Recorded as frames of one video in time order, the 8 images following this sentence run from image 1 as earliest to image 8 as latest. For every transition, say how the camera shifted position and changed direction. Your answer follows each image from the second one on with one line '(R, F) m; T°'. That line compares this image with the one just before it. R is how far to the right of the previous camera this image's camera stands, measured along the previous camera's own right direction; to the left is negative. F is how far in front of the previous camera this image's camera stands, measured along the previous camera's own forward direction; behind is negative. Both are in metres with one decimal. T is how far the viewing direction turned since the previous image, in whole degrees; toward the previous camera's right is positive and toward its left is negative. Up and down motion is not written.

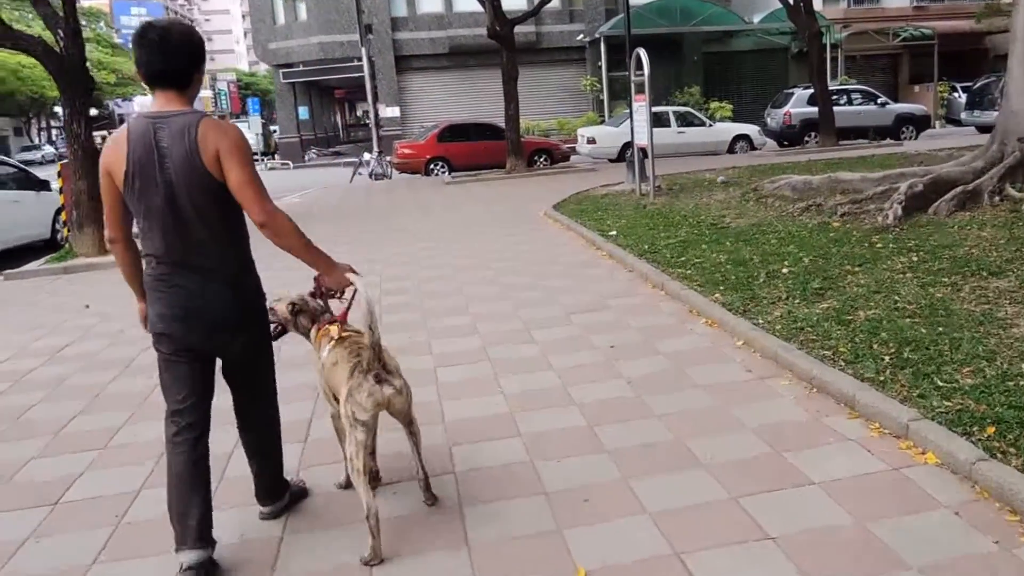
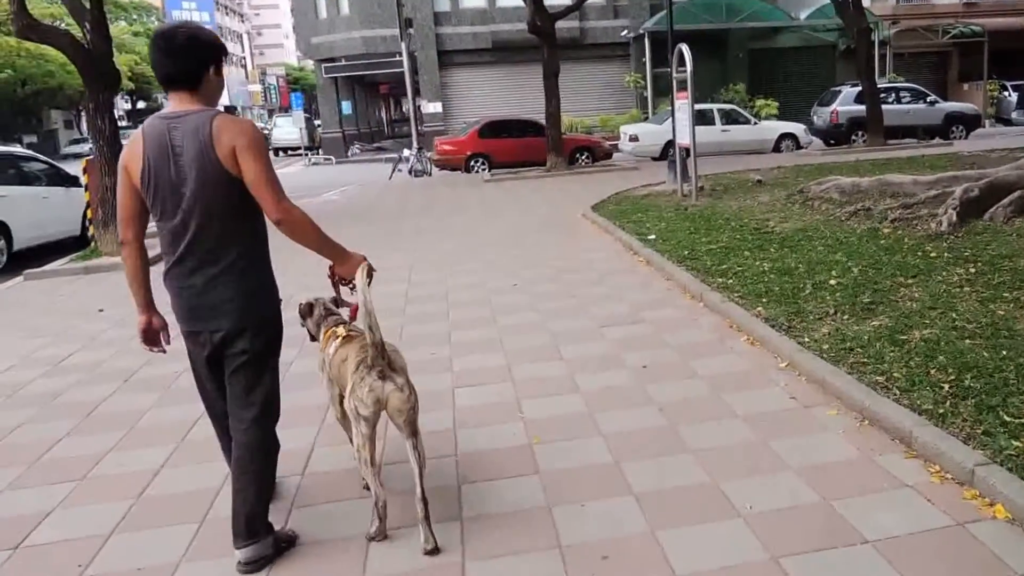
(+0.1, +0.4) m; -2°
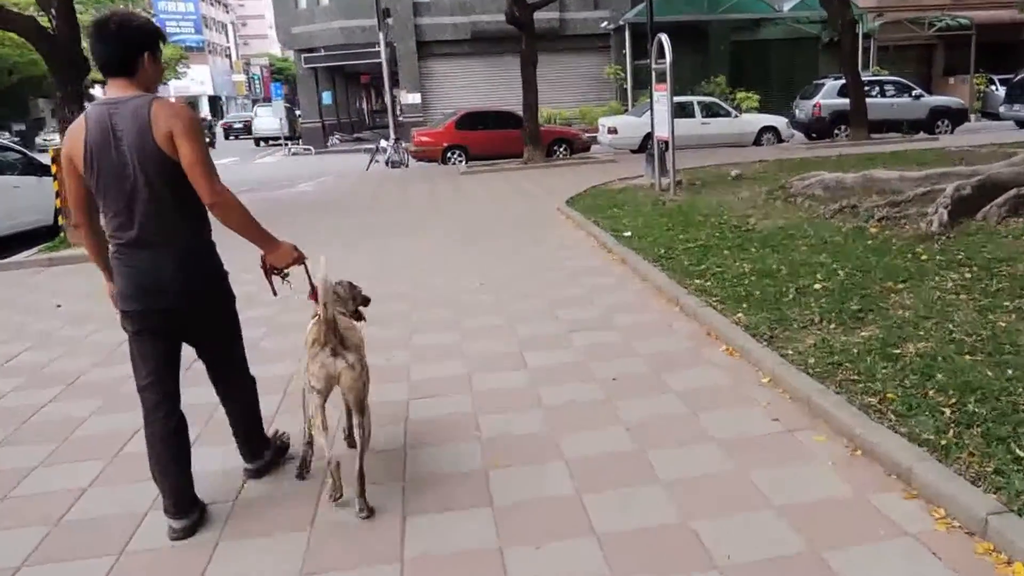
(+0.1, +0.4) m; +1°
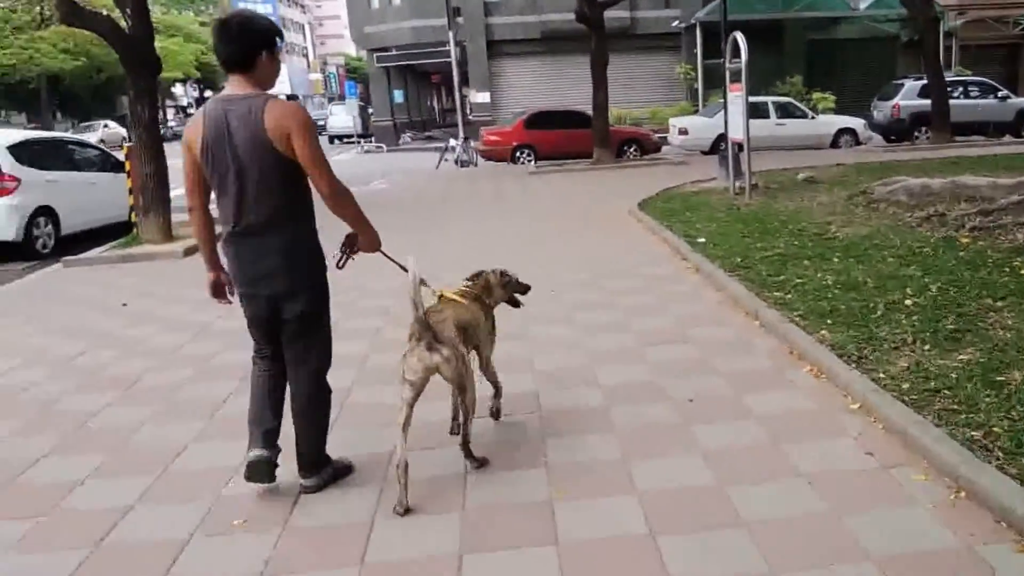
(0.0, +0.3) m; -3°
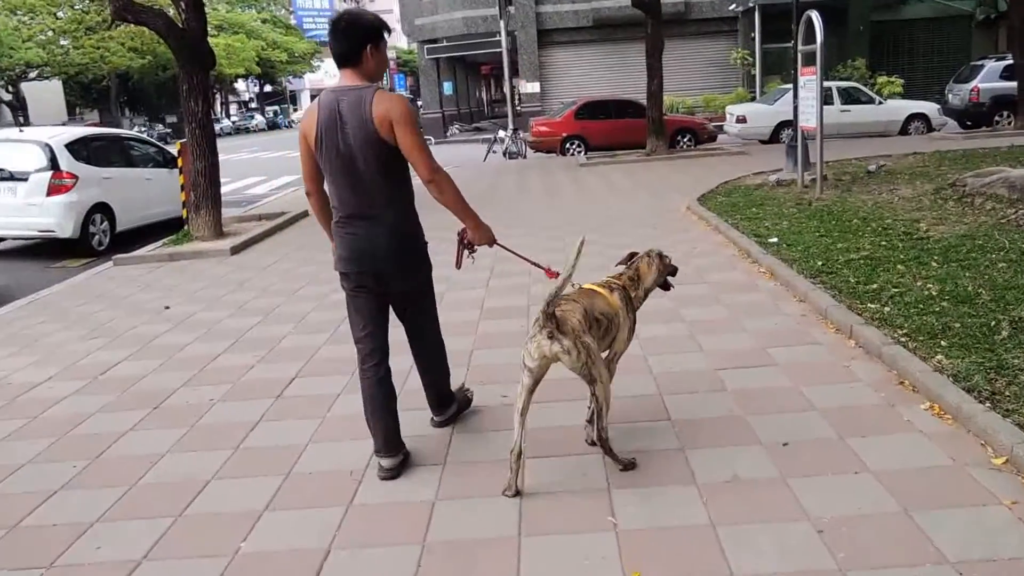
(0.0, +0.7) m; -2°
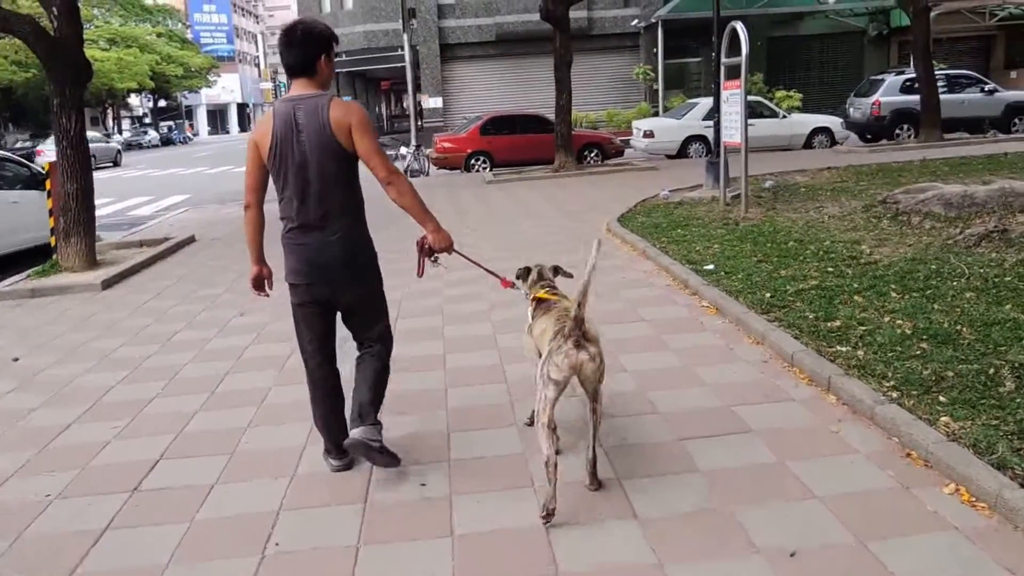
(0.0, +0.9) m; +4°
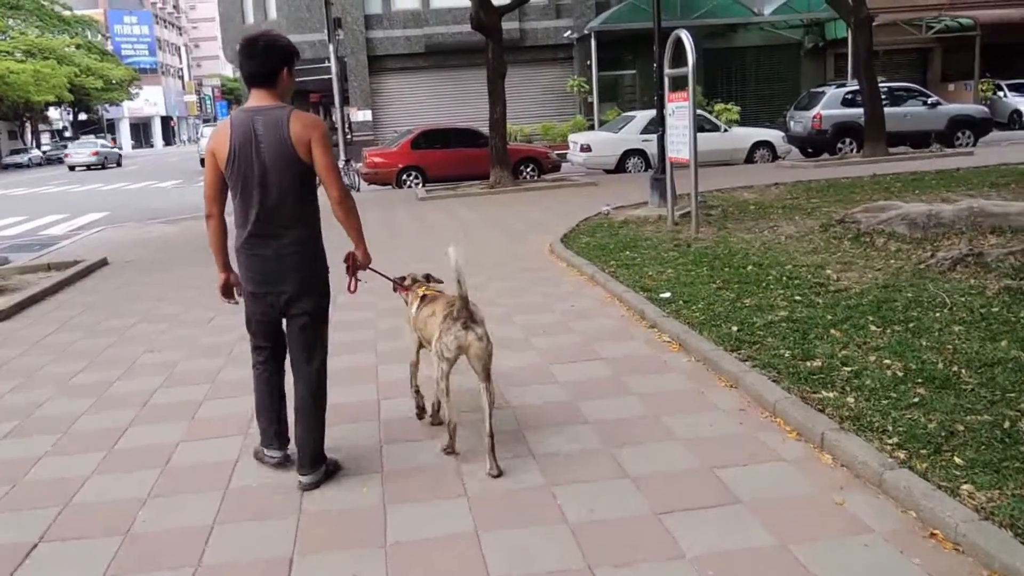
(0.0, +0.6) m; +3°
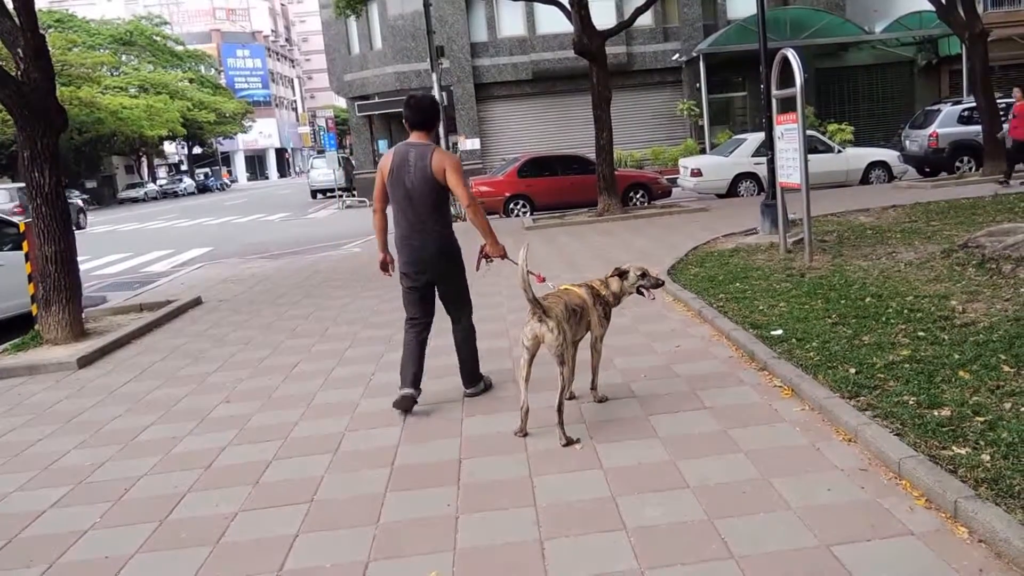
(+0.1, +0.4) m; -5°
